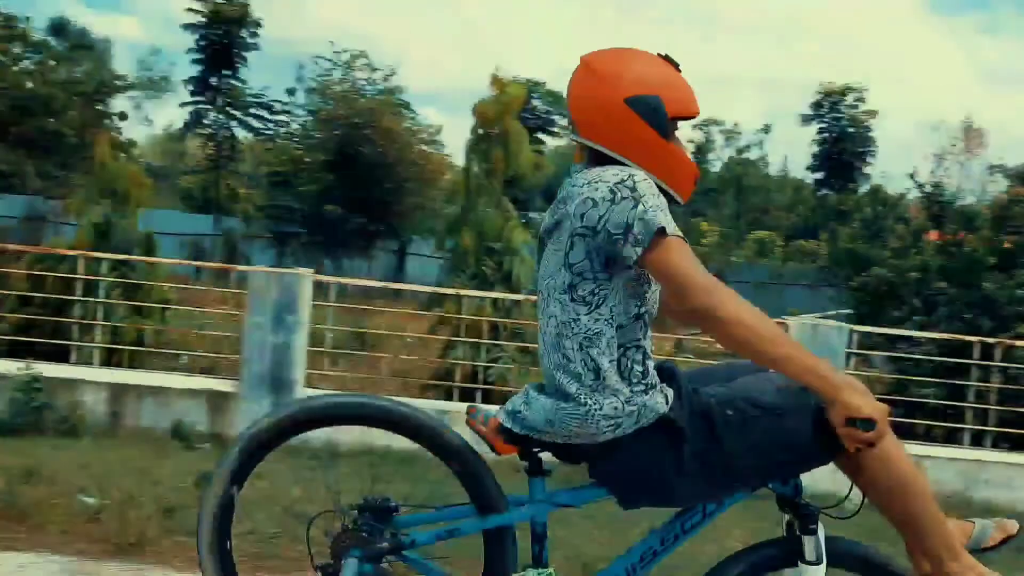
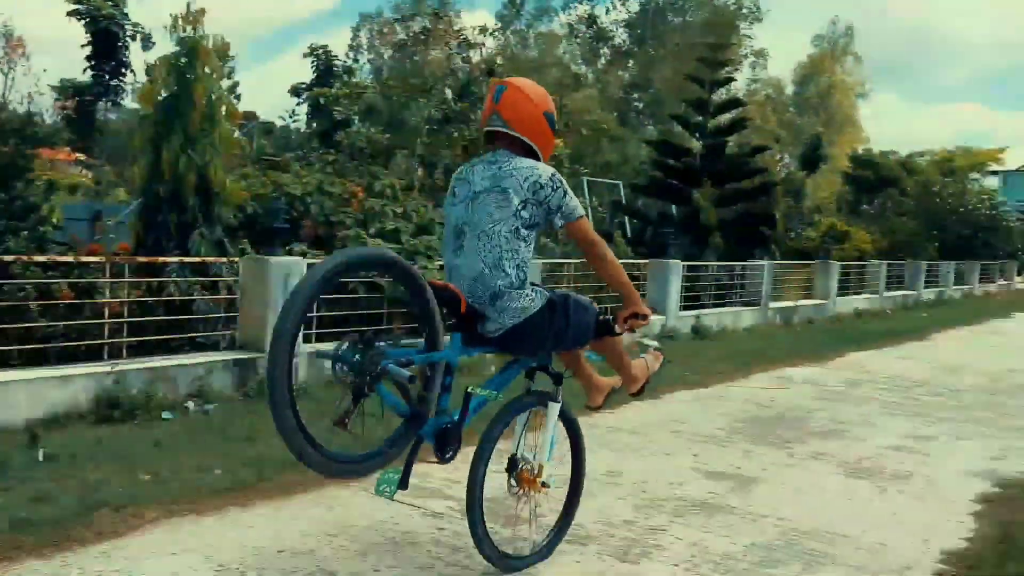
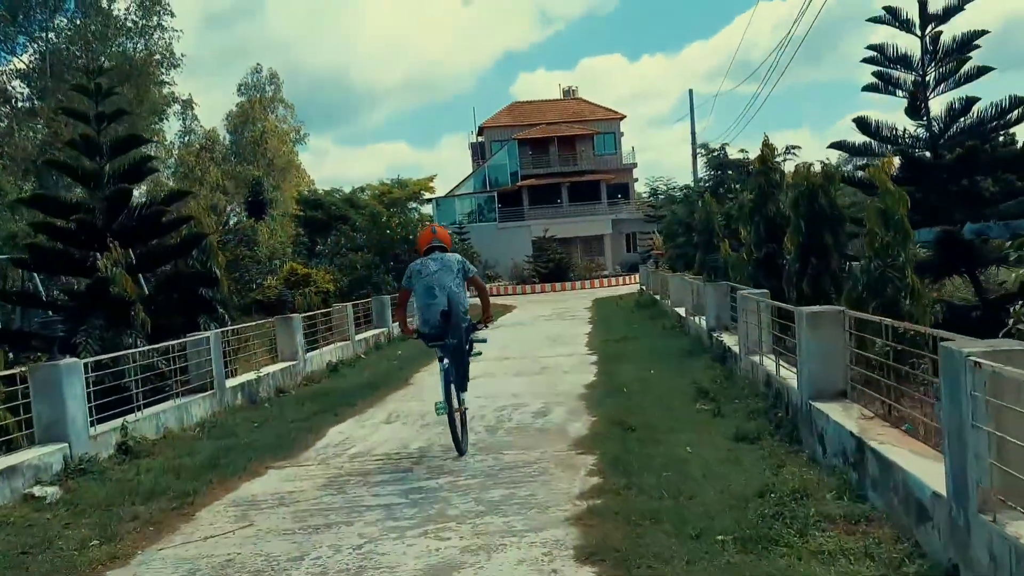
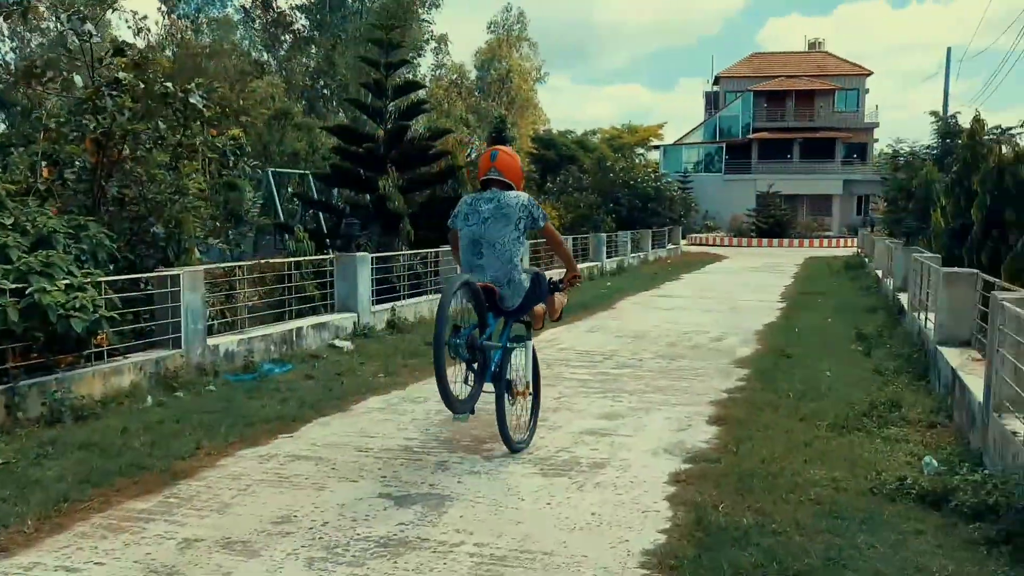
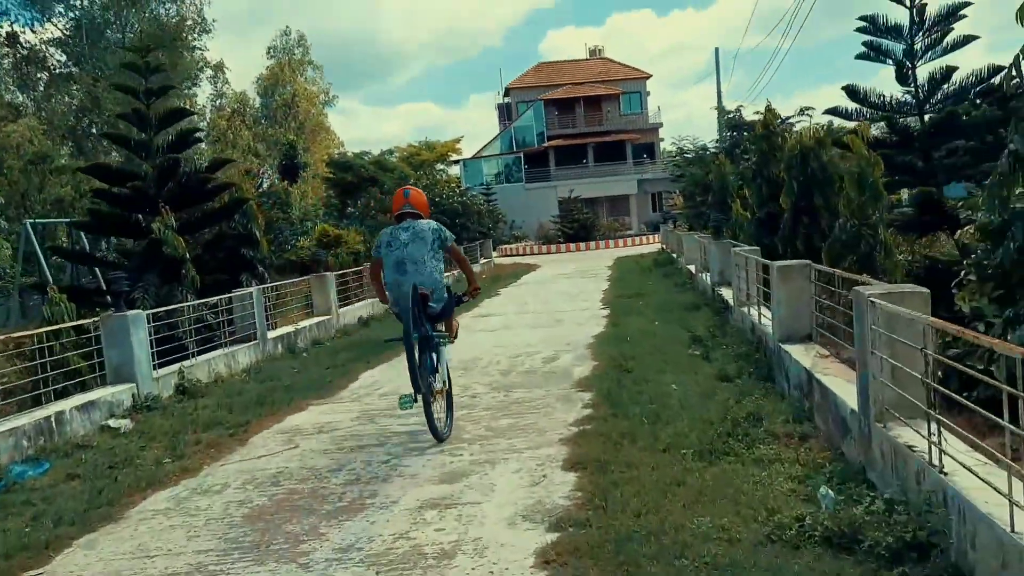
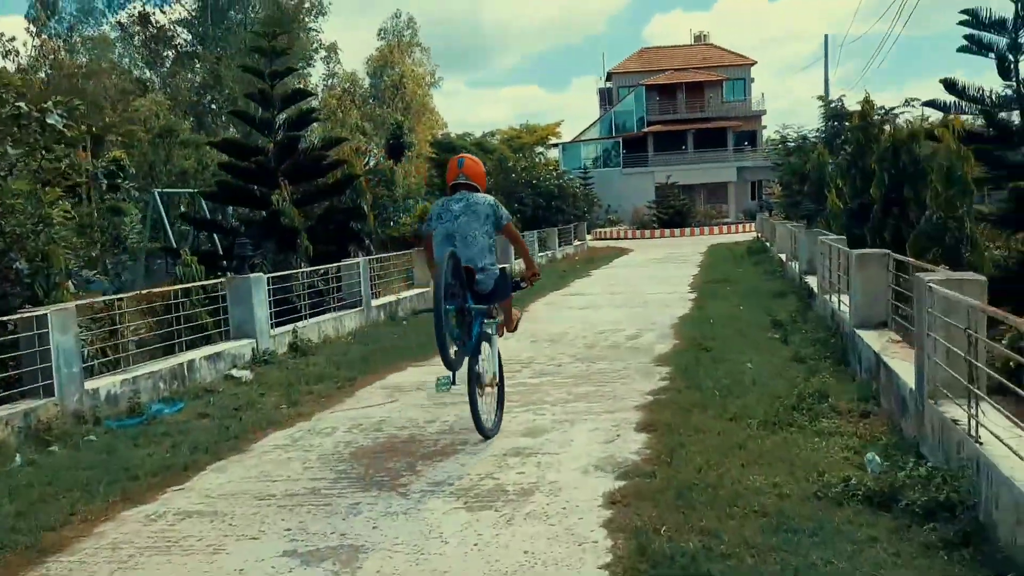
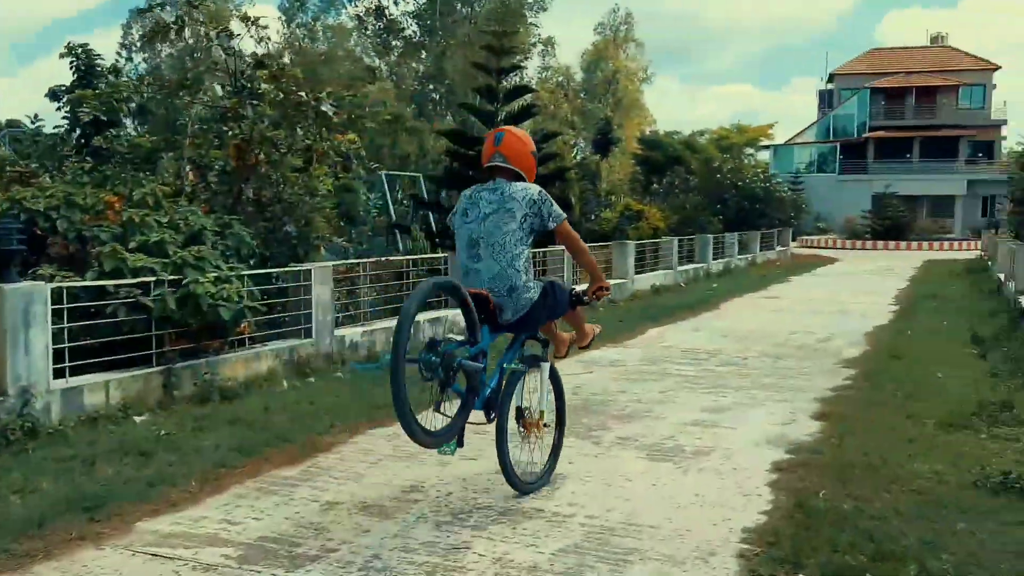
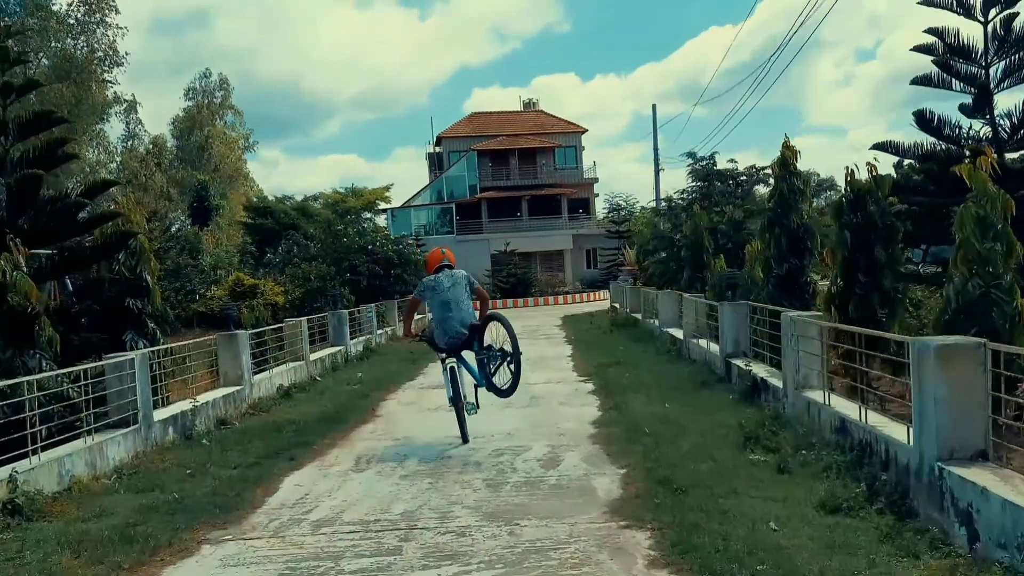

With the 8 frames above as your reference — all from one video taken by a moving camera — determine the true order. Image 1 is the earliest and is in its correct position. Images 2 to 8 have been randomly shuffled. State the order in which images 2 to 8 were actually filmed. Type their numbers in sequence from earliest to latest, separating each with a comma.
2, 7, 4, 6, 5, 3, 8
